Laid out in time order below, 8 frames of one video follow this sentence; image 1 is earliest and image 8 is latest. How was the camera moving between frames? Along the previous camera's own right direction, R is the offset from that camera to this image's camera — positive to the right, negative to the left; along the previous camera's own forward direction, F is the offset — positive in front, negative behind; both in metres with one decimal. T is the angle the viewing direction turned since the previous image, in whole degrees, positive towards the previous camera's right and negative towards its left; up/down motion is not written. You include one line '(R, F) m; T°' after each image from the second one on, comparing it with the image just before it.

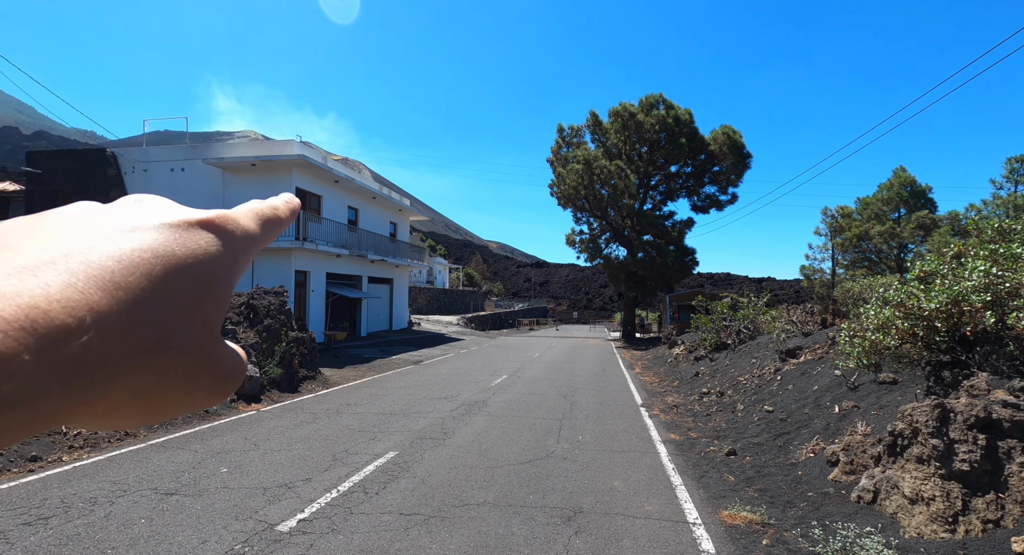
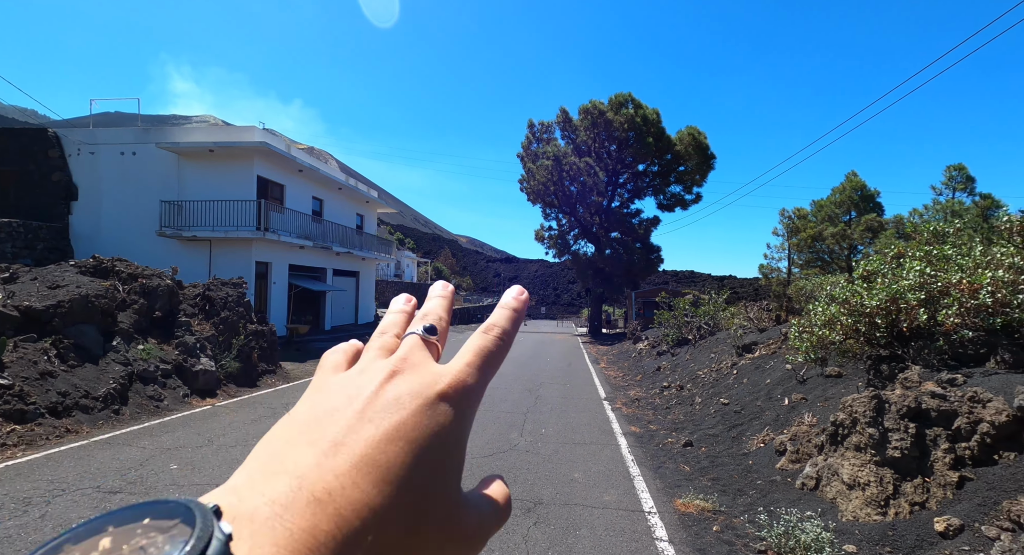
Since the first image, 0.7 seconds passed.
(0.0, 0.0) m; +4°
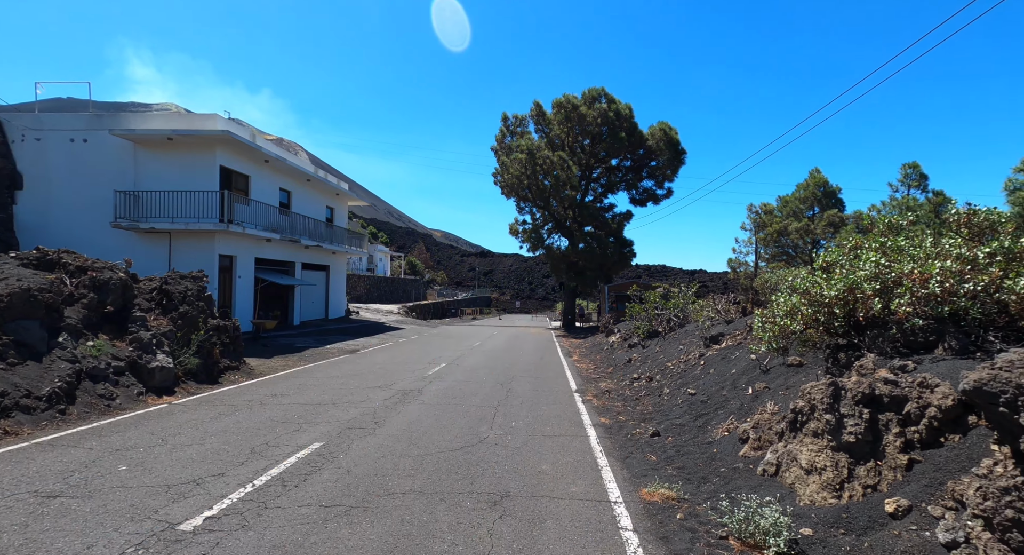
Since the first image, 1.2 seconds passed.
(+0.1, +0.1) m; +3°
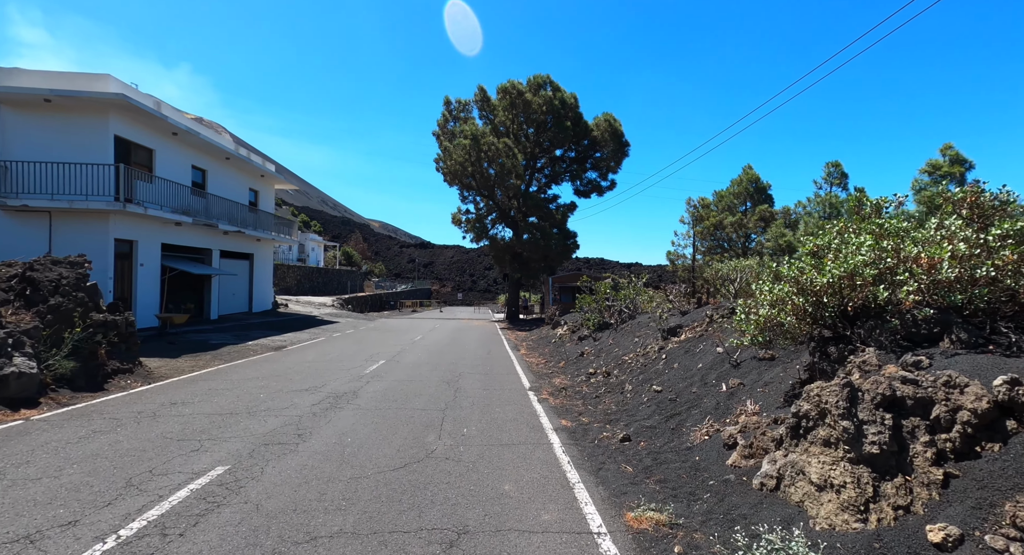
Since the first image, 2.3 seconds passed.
(-0.1, +0.9) m; +7°
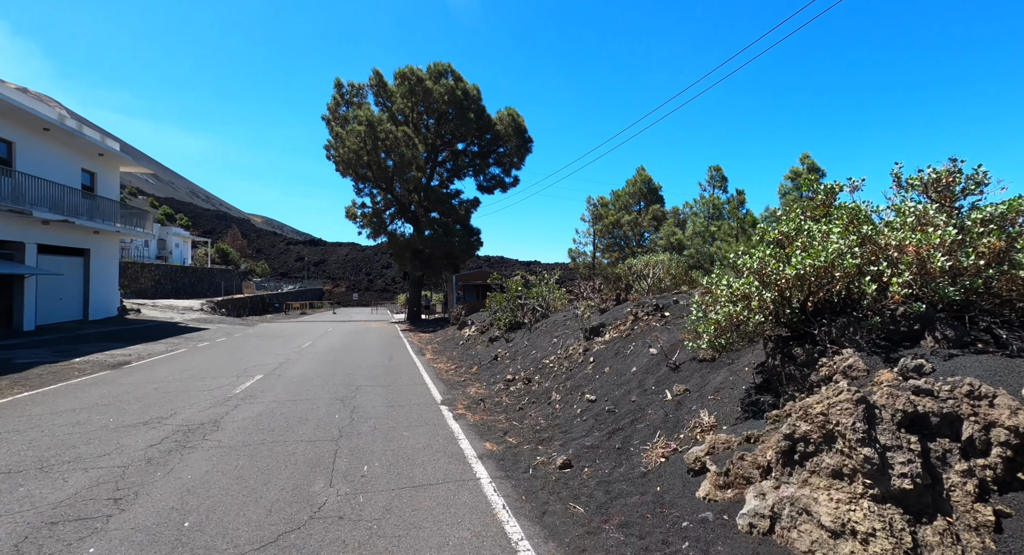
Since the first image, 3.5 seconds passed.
(-0.1, +1.1) m; +12°
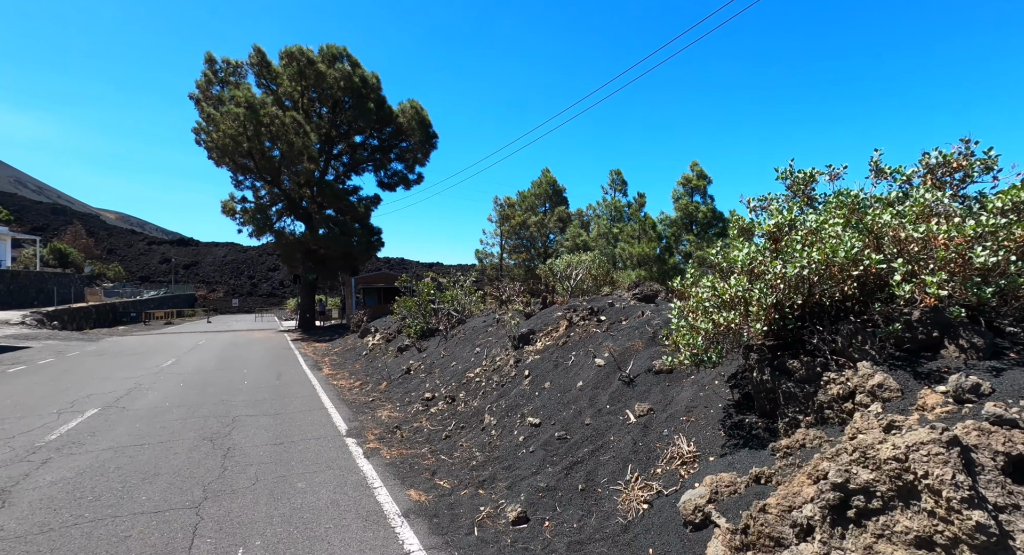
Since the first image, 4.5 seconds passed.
(-0.3, +1.1) m; +12°
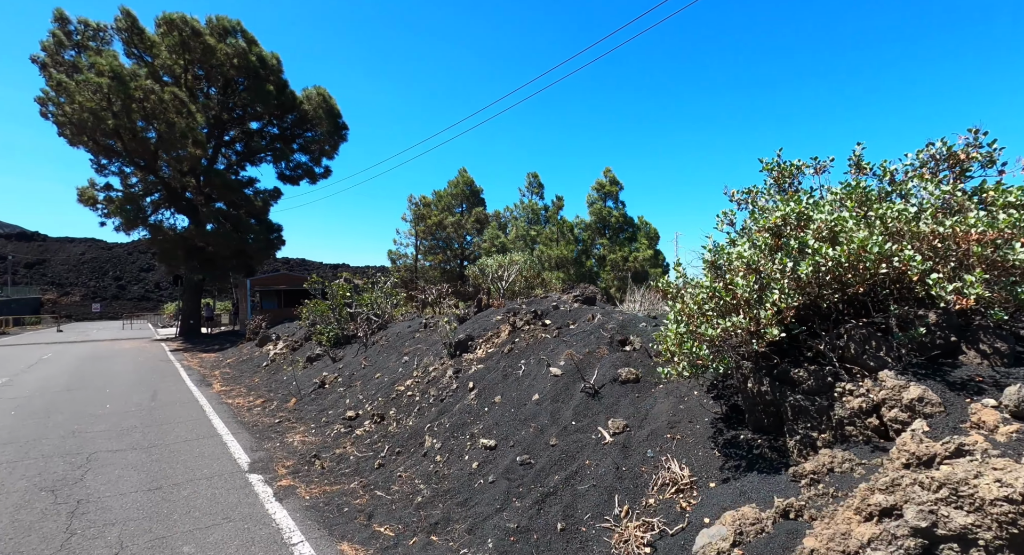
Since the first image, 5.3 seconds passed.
(-0.4, +0.7) m; +11°
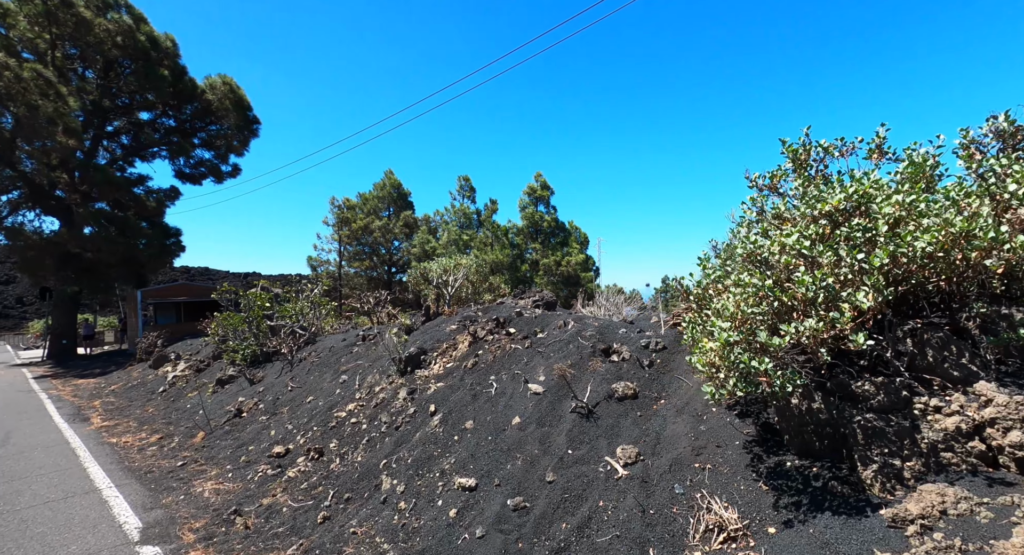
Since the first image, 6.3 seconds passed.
(-0.4, +0.8) m; +9°
